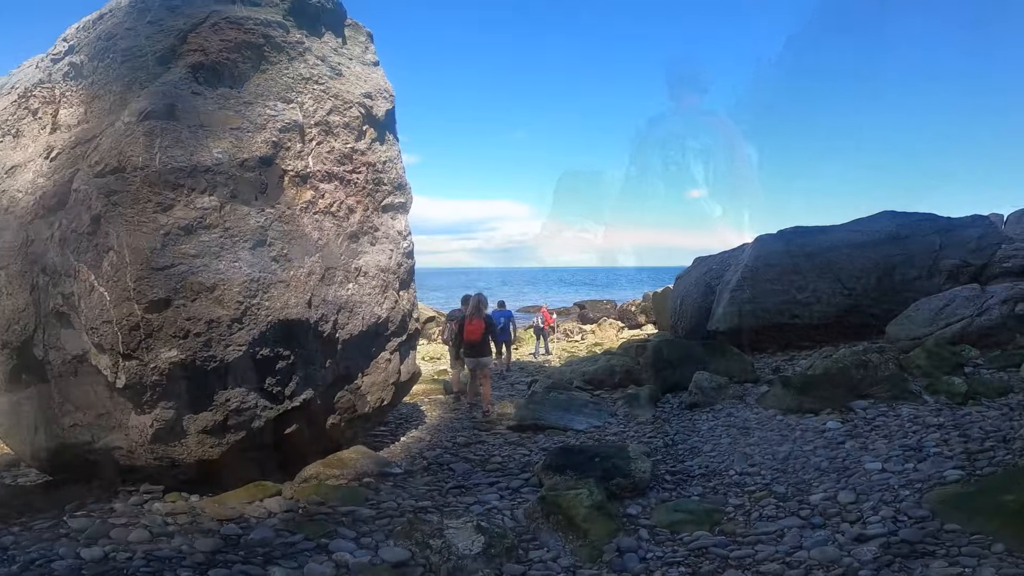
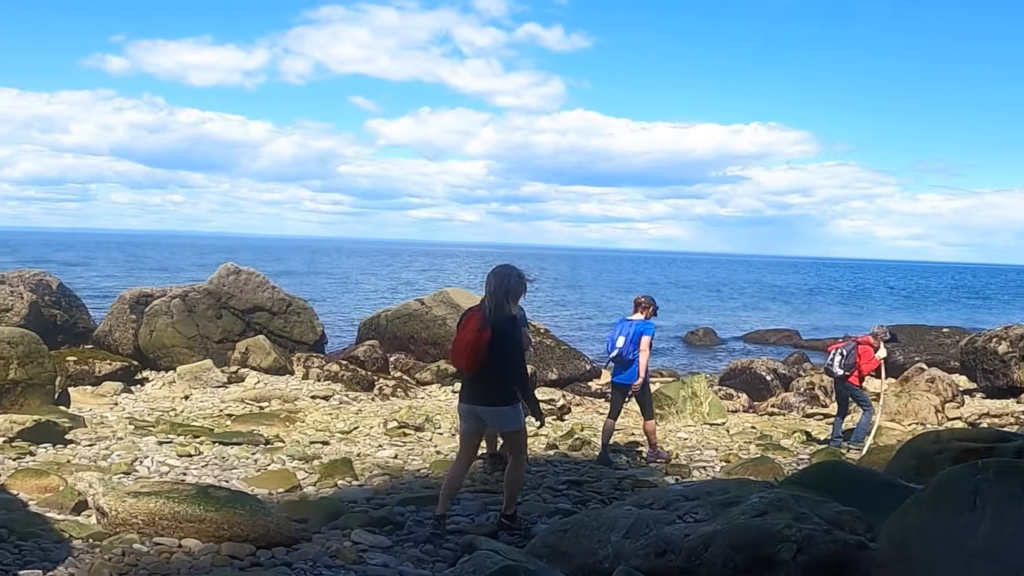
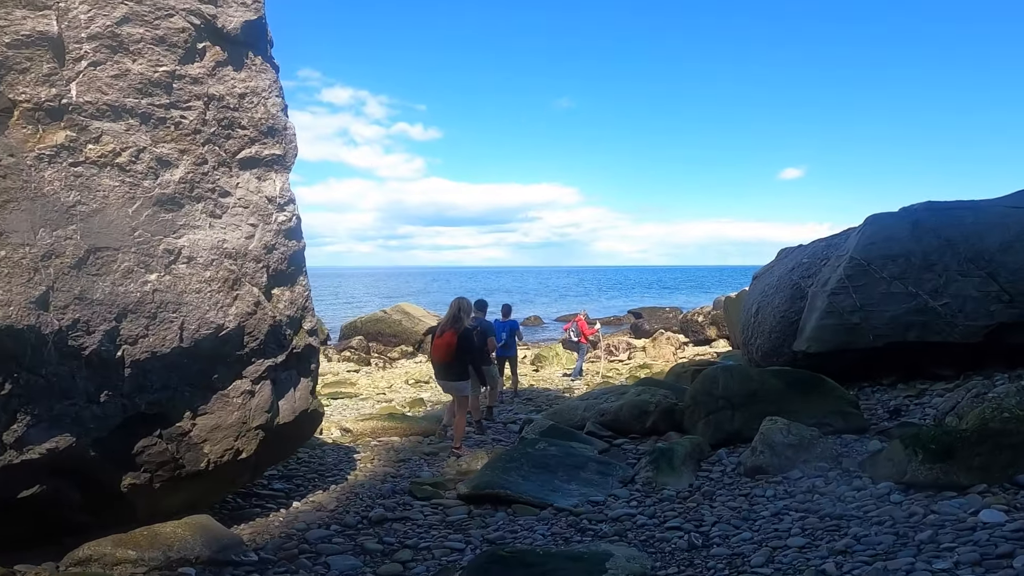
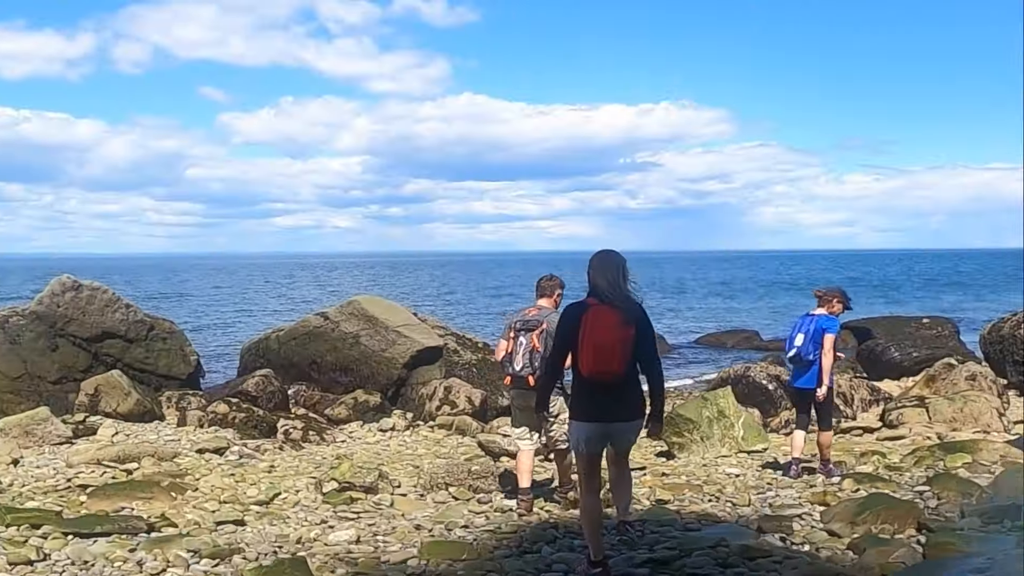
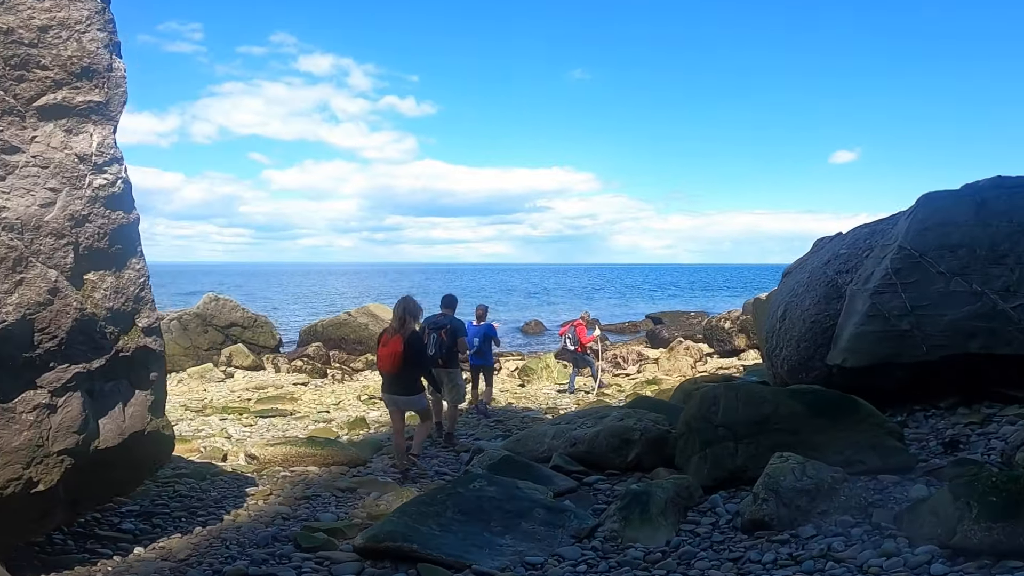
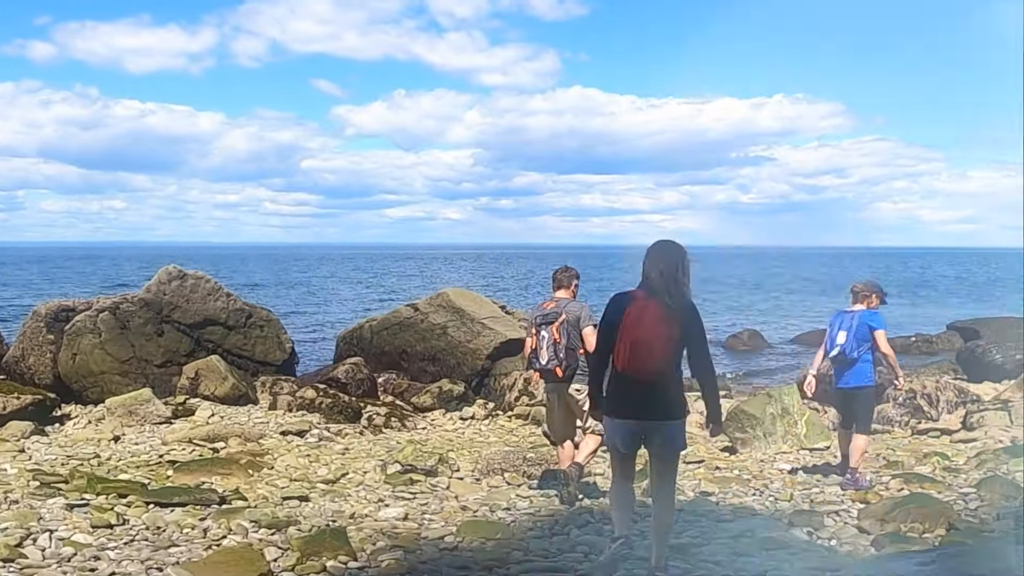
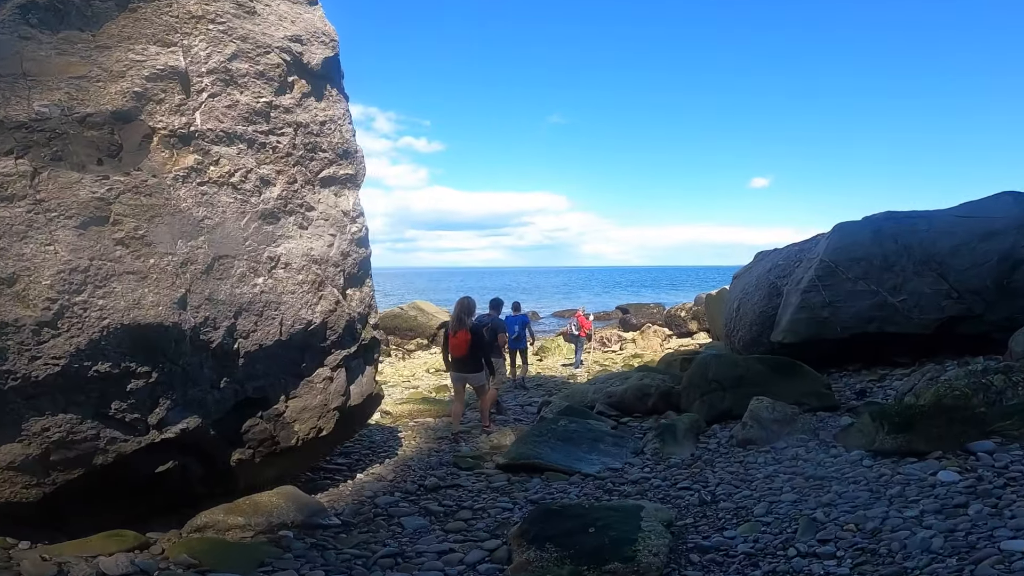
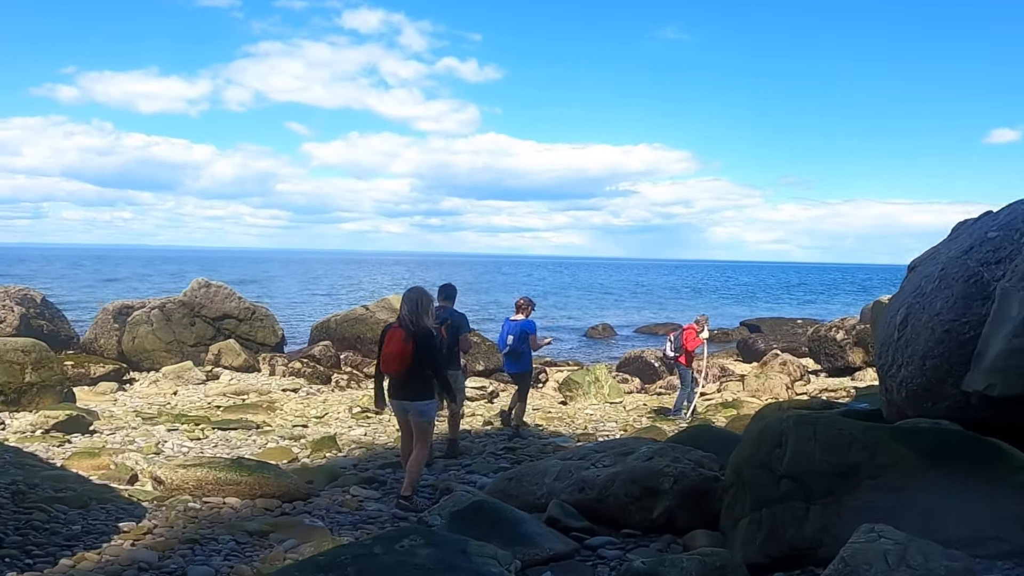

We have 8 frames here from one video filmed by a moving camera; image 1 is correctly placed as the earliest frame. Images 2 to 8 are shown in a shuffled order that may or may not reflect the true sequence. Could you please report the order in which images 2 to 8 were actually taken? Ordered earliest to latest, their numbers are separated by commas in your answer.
7, 3, 5, 8, 2, 6, 4
